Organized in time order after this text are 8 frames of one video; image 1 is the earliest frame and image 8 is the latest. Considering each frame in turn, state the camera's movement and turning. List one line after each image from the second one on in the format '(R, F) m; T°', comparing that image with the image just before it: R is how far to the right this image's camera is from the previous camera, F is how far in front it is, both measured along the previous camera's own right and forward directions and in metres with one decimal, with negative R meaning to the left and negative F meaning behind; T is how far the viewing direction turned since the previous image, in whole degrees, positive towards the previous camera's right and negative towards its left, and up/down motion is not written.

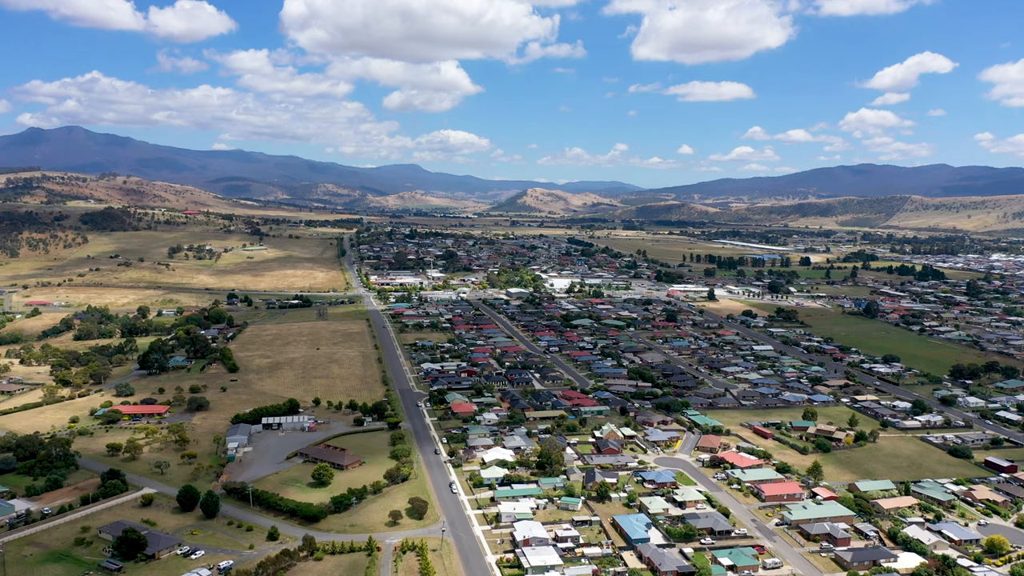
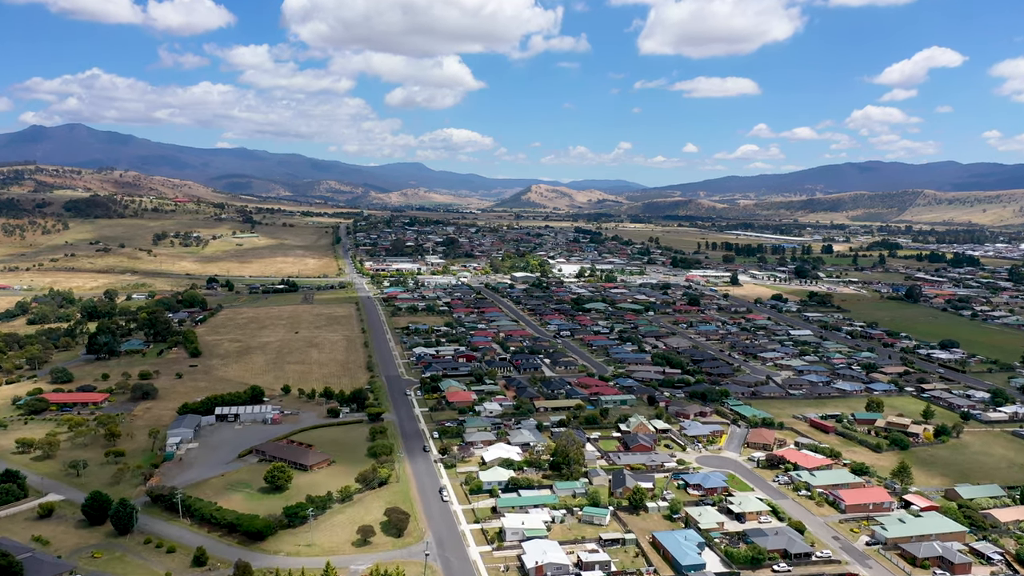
(-0.1, +6.7) m; 0°
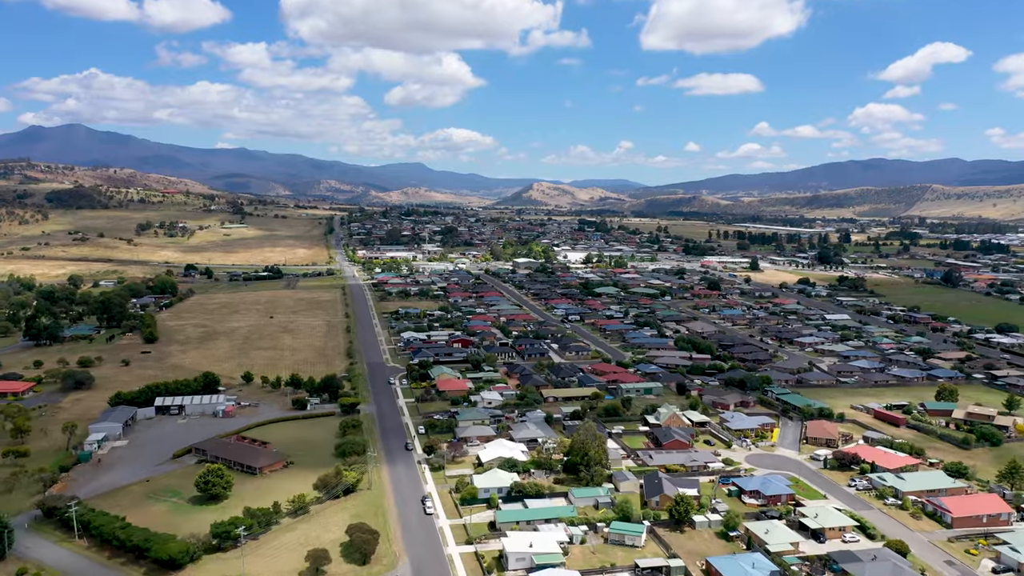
(0.0, +5.5) m; 0°
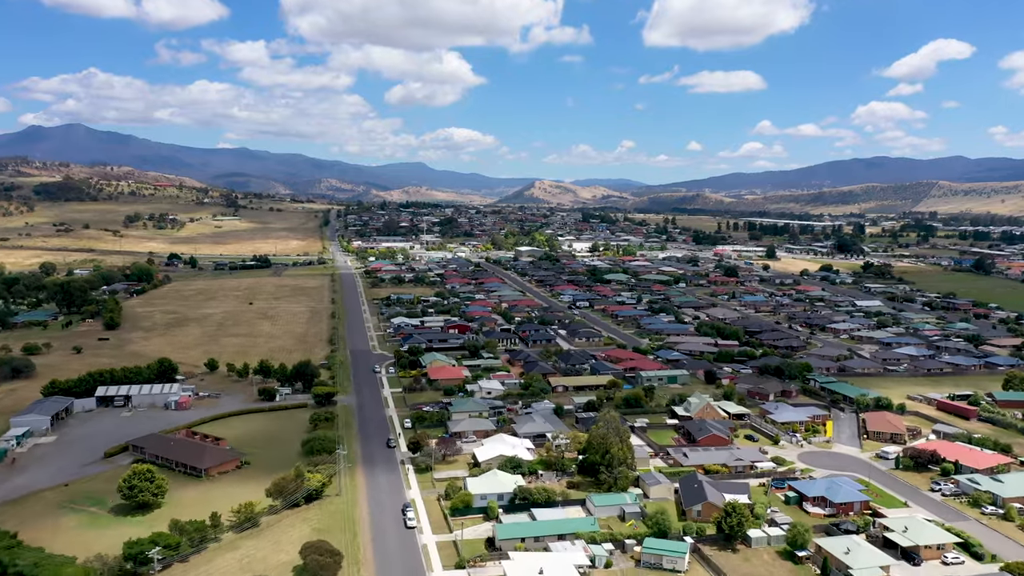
(0.0, +3.8) m; 0°
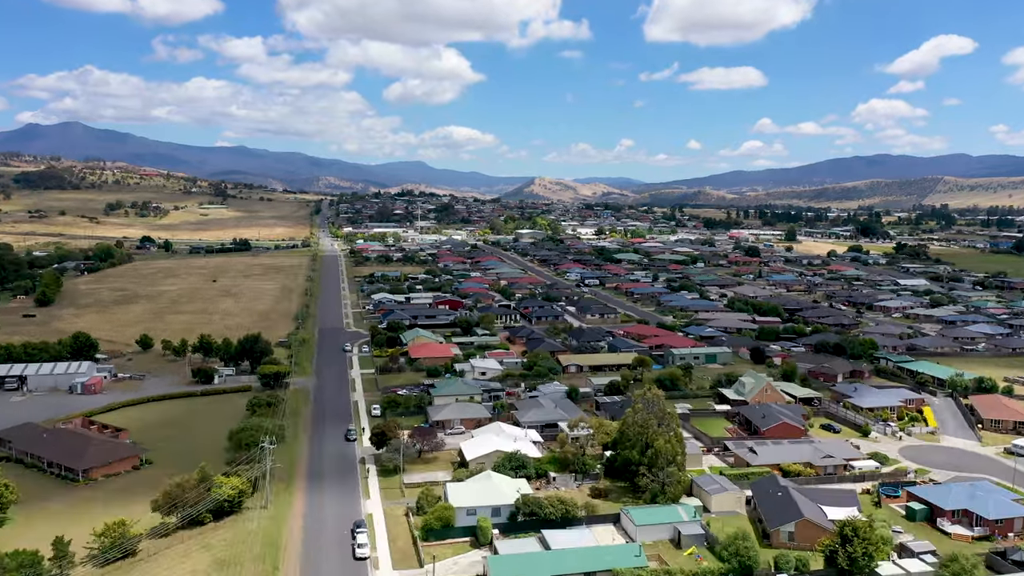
(0.0, +4.8) m; 0°
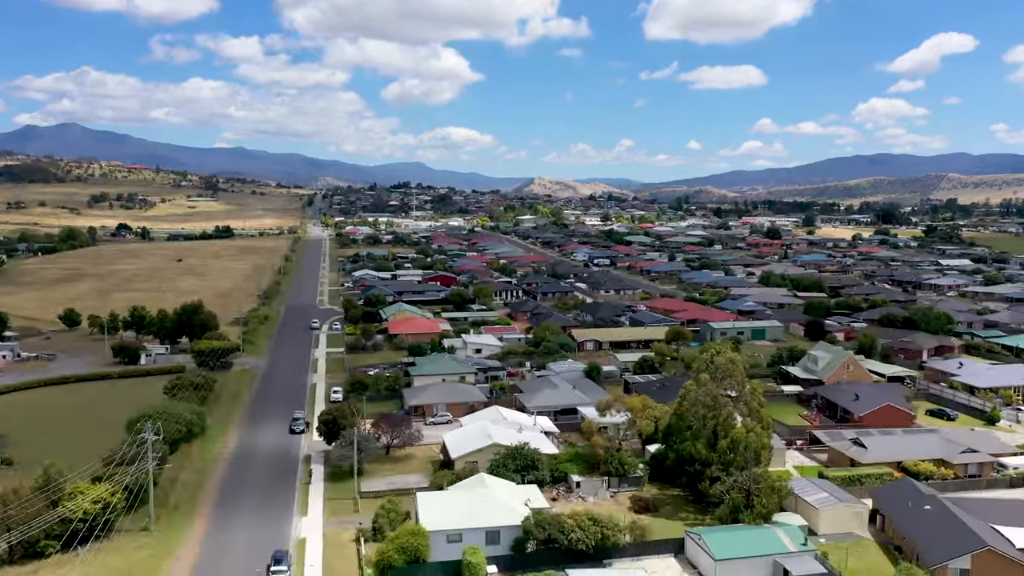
(0.0, +3.7) m; 0°
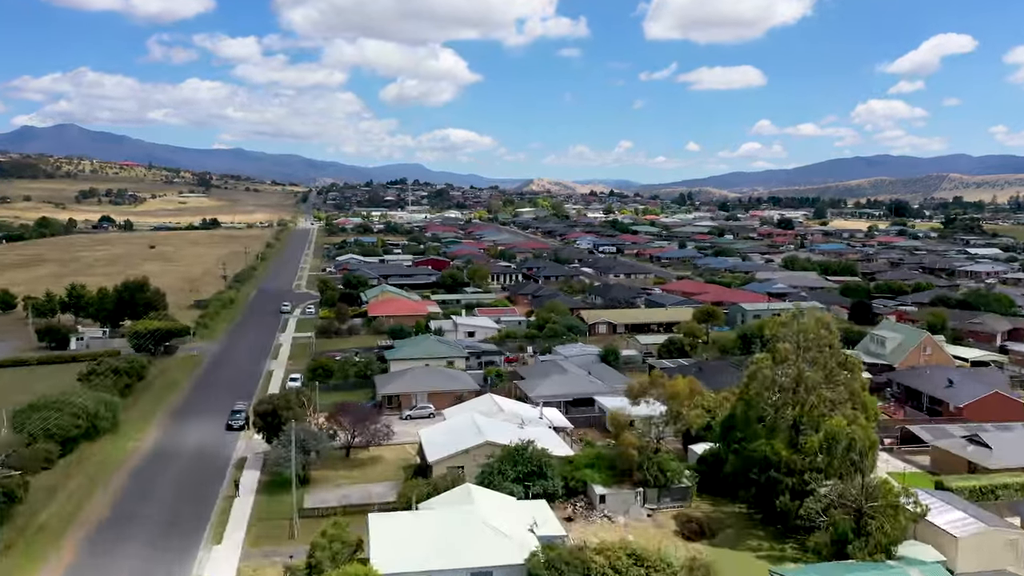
(0.0, +2.3) m; 0°
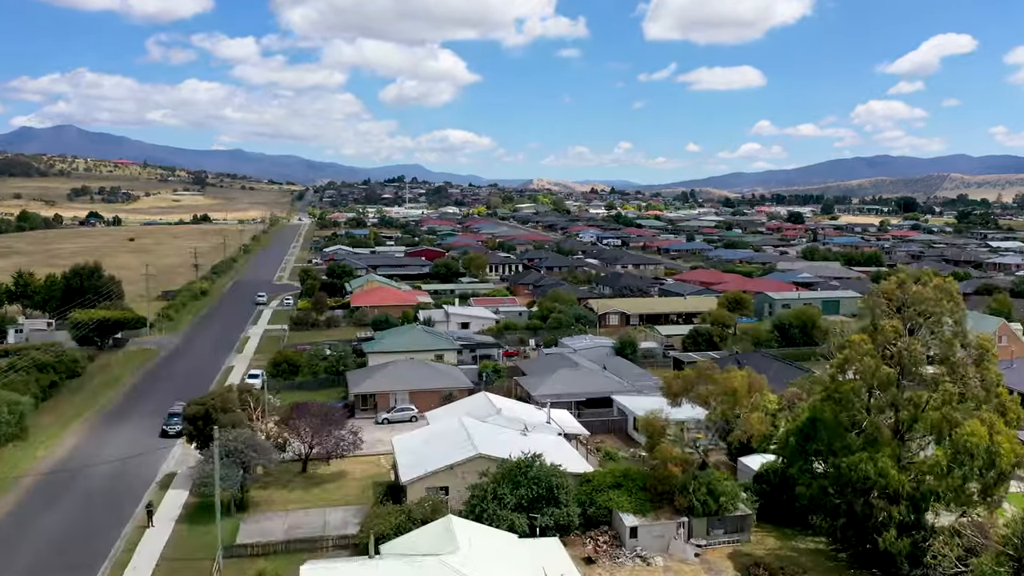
(0.0, +1.5) m; 0°
